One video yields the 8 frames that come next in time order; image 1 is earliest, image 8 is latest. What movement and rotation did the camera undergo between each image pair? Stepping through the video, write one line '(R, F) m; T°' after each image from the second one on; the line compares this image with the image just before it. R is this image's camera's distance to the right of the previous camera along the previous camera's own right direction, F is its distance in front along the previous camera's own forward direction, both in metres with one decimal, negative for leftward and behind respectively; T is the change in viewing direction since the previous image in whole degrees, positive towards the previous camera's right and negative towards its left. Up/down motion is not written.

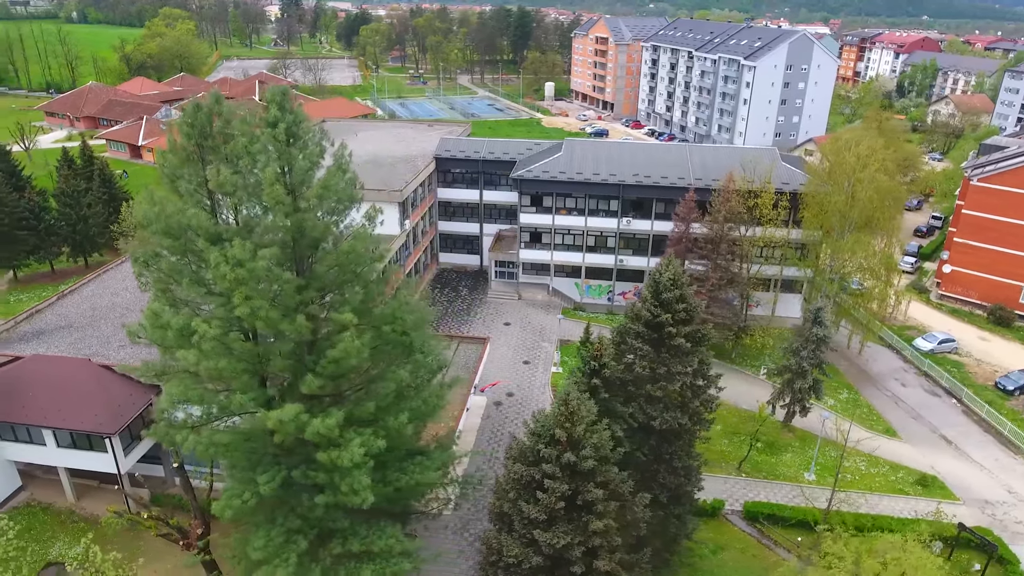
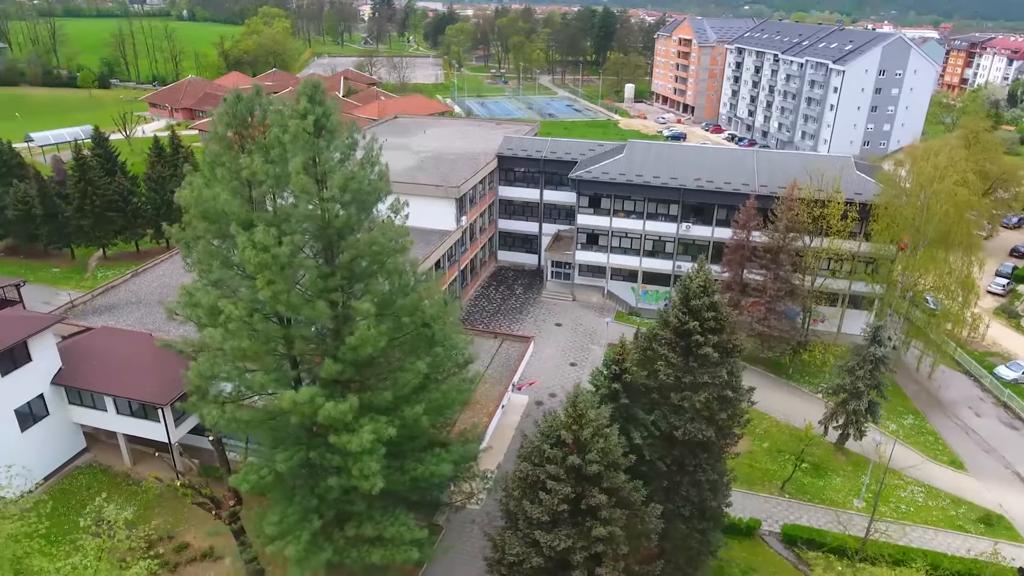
(+1.3, +0.1) m; -6°
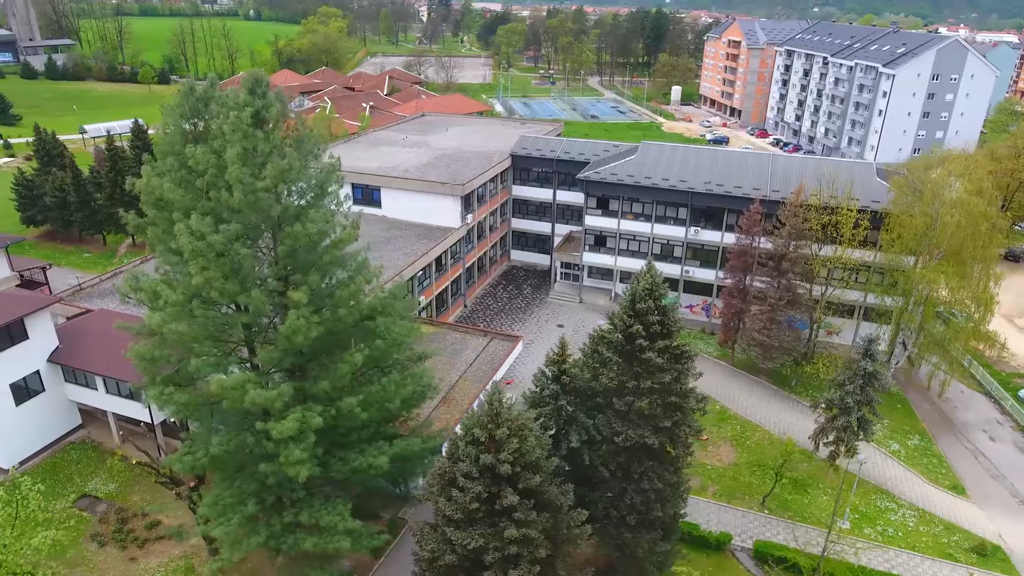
(+2.7, +0.2) m; -5°
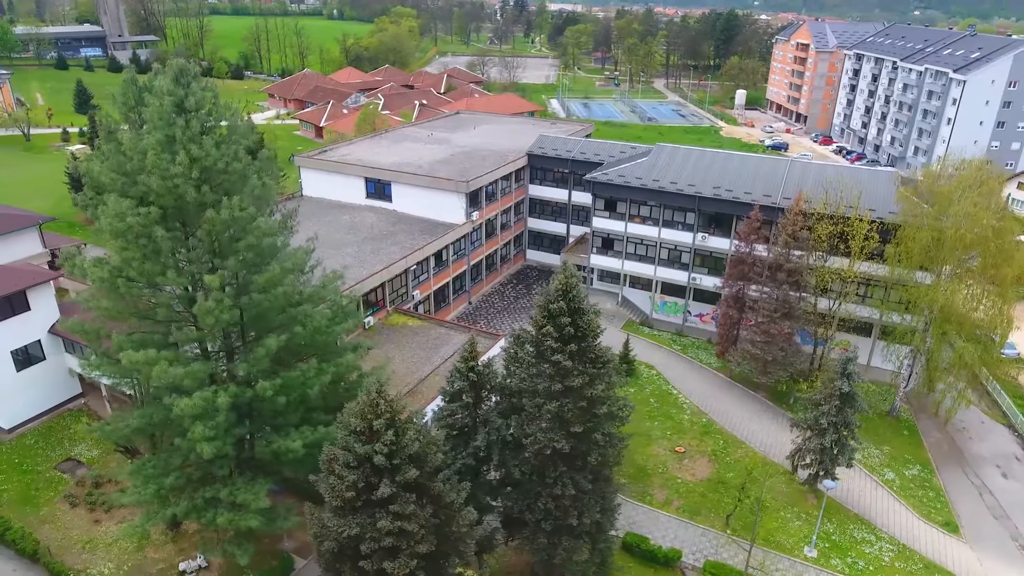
(+3.8, +0.3) m; -6°
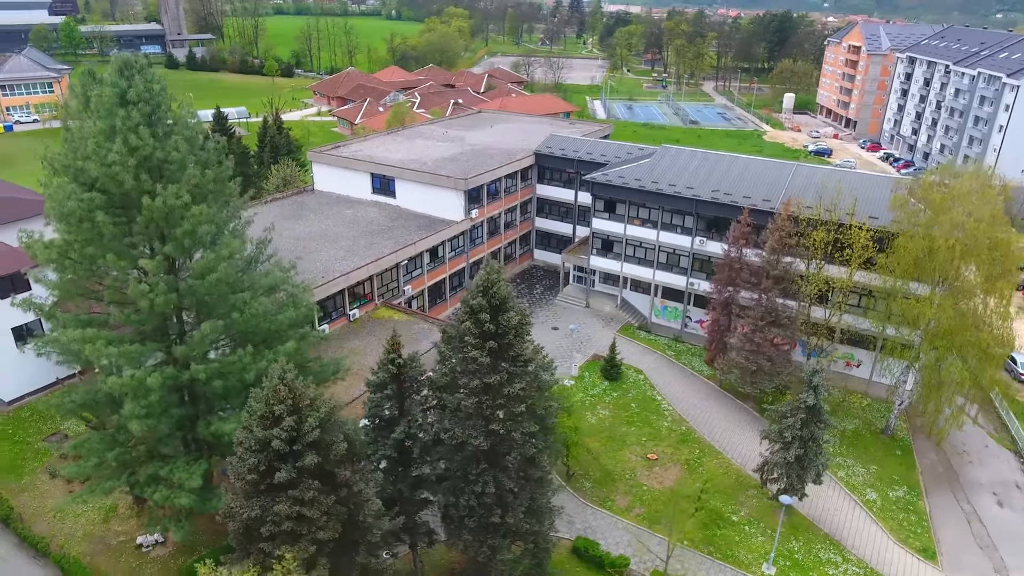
(+3.1, +0.2) m; -5°
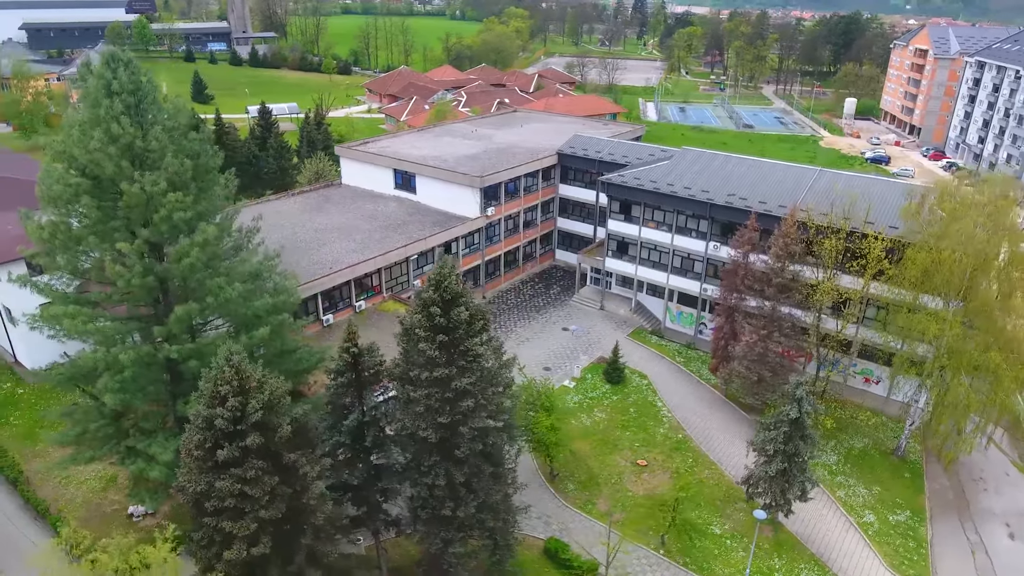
(+2.5, +0.1) m; -5°
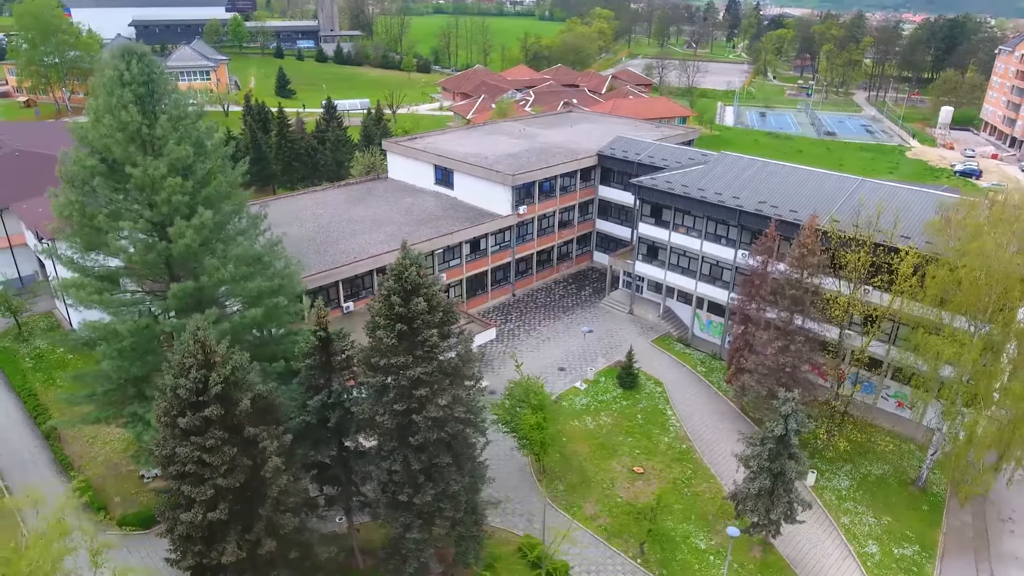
(+2.9, 0.0) m; -7°
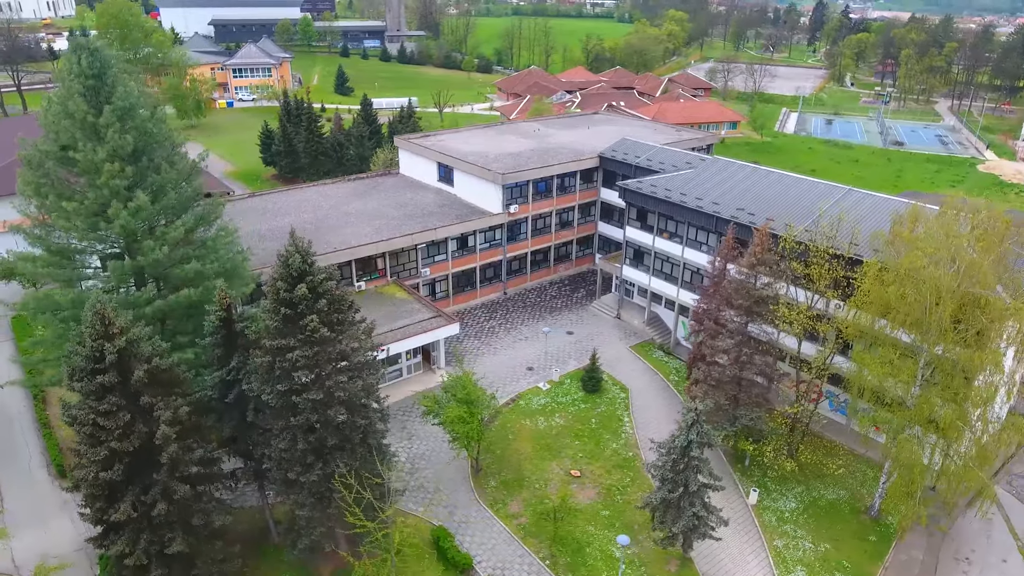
(+4.9, +0.1) m; -7°
